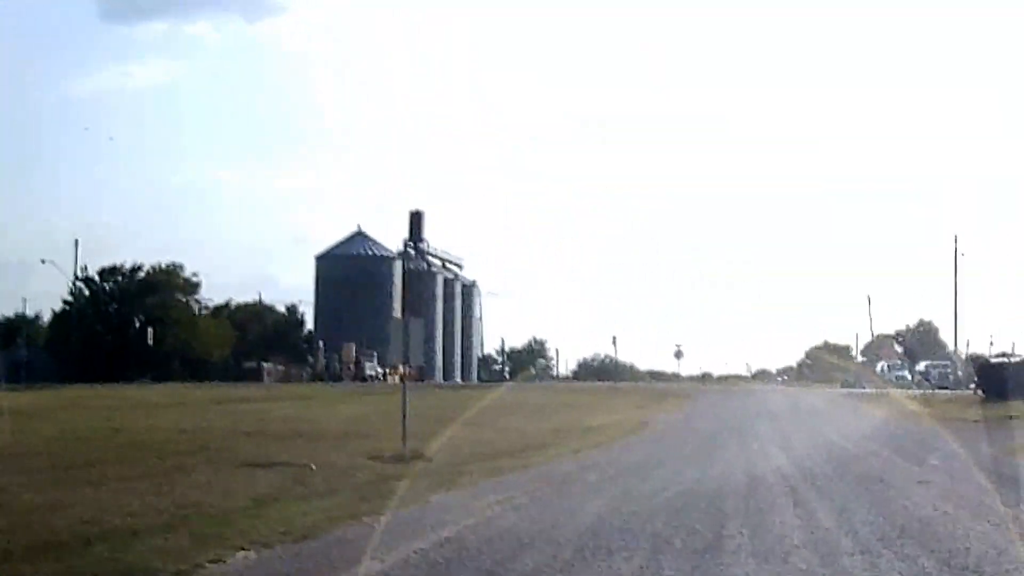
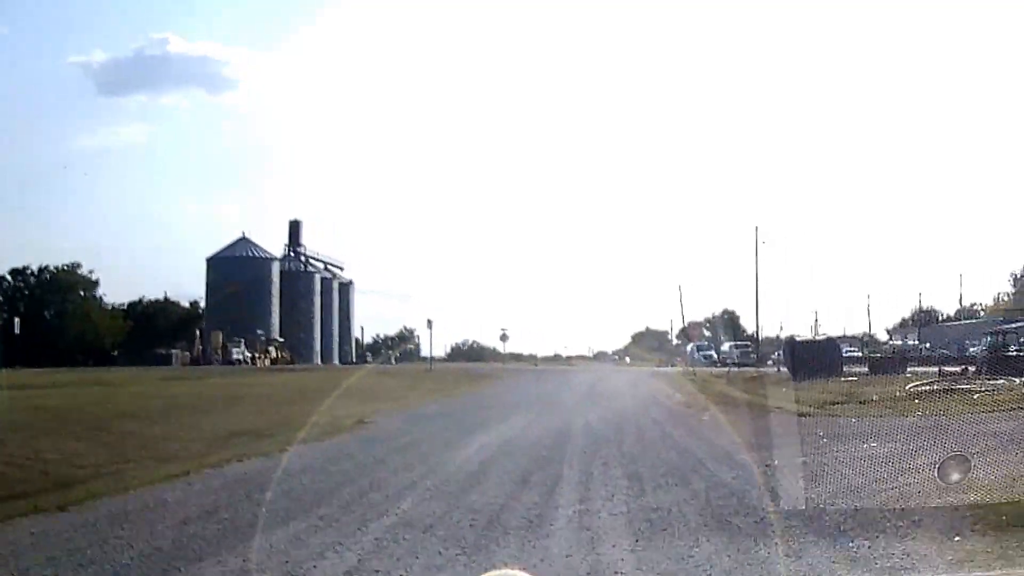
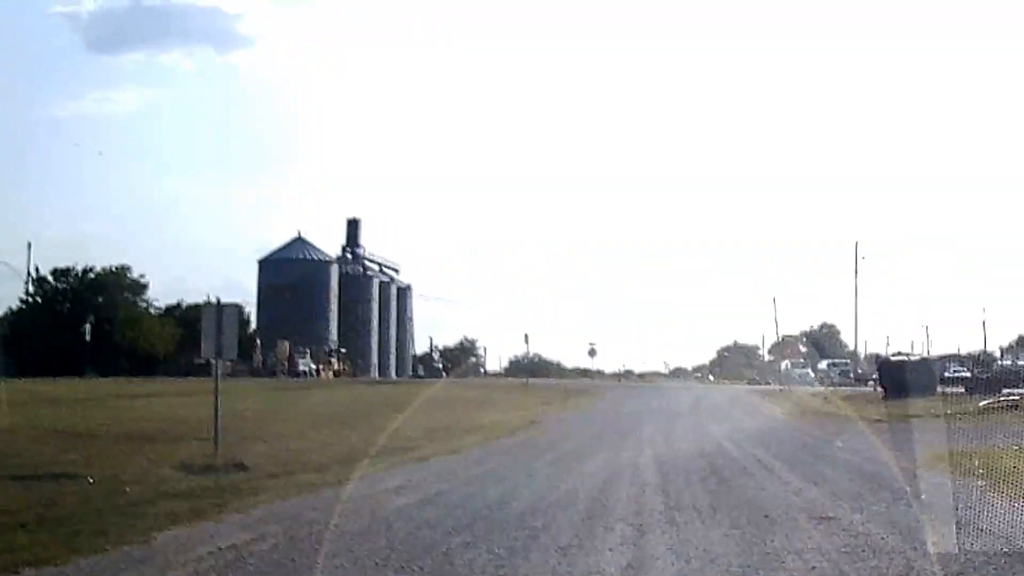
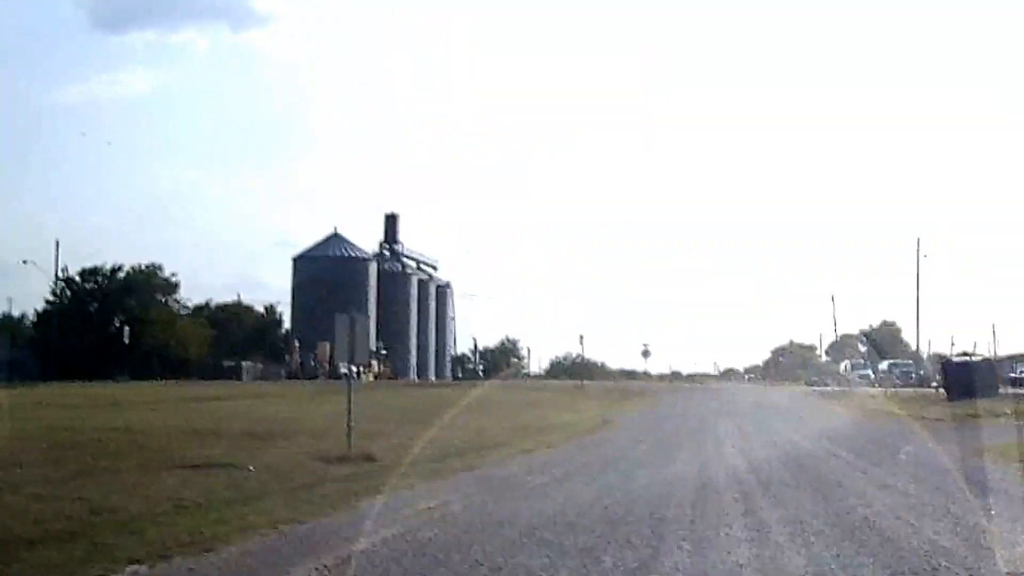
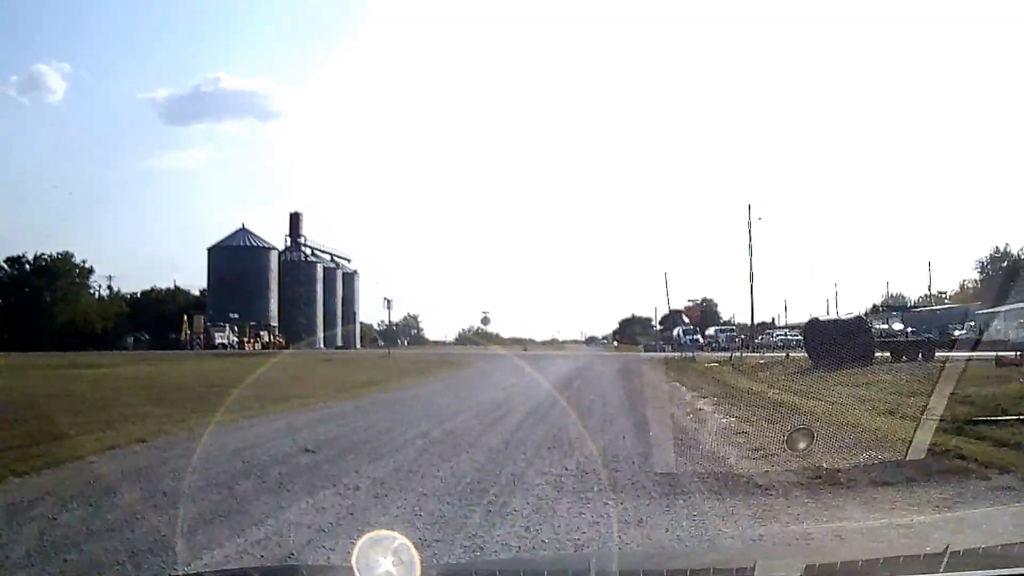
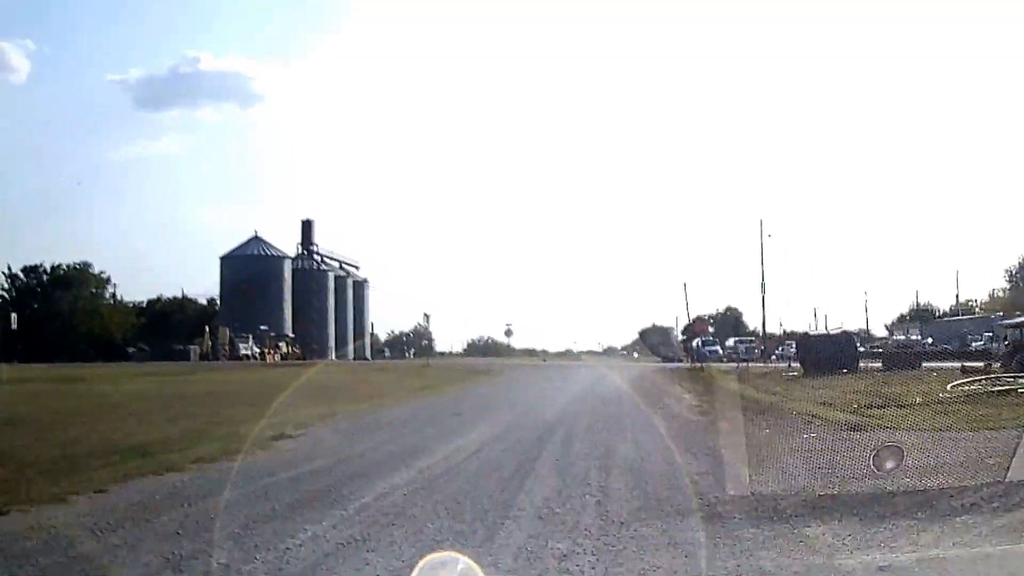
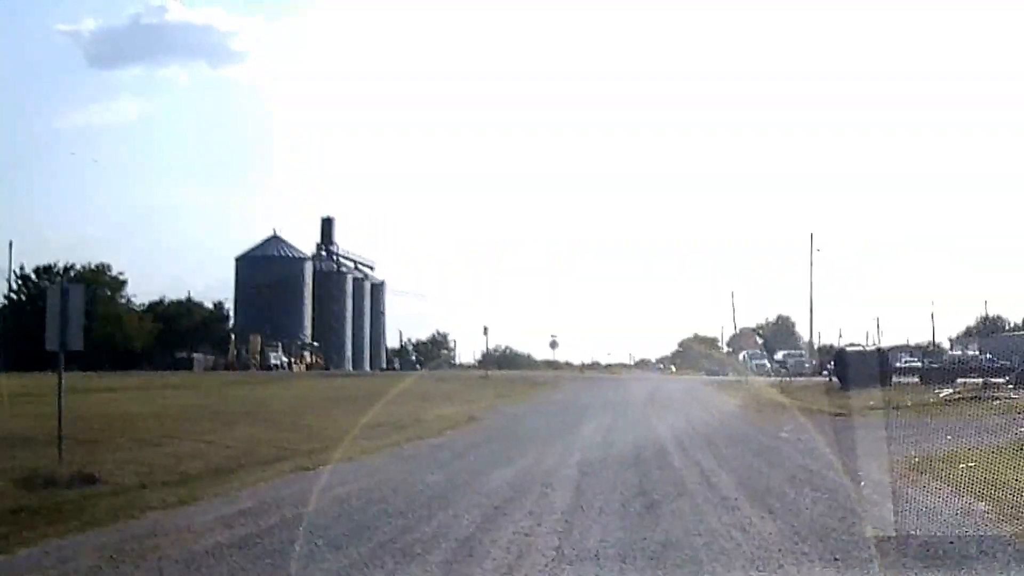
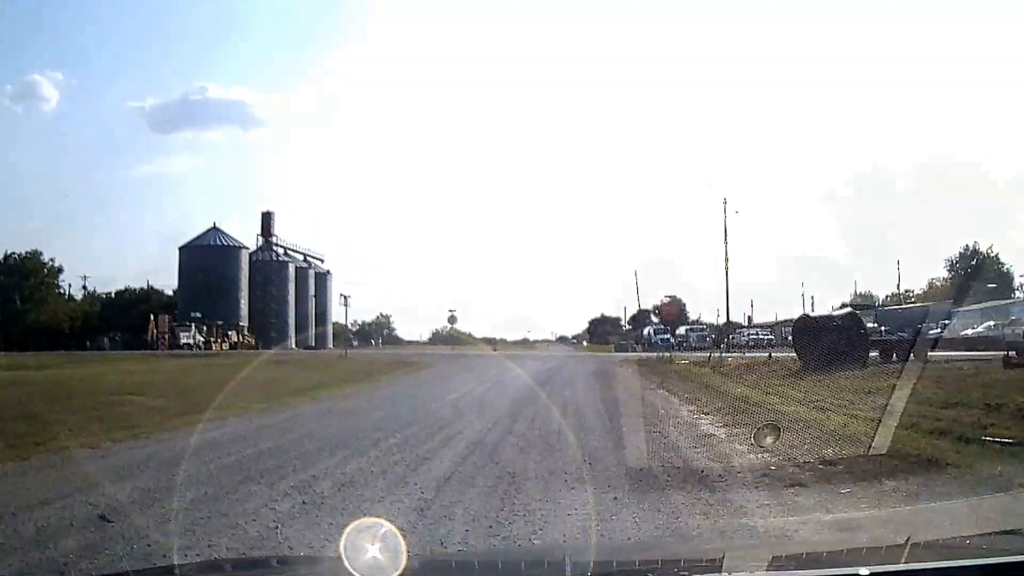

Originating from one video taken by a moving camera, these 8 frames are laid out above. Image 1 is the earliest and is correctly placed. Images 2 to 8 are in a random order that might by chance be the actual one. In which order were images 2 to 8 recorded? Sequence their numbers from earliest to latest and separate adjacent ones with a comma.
4, 3, 7, 2, 6, 5, 8
